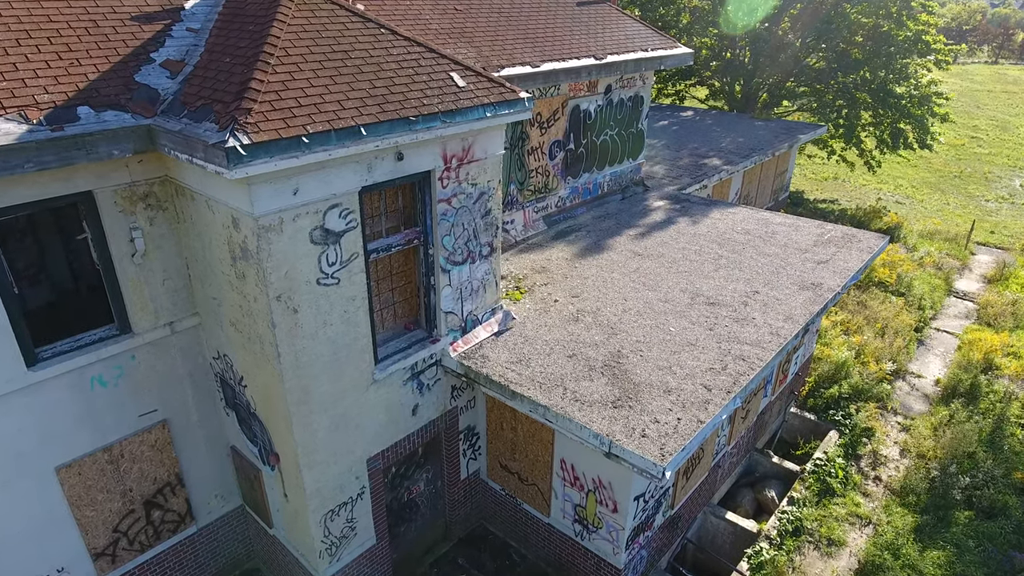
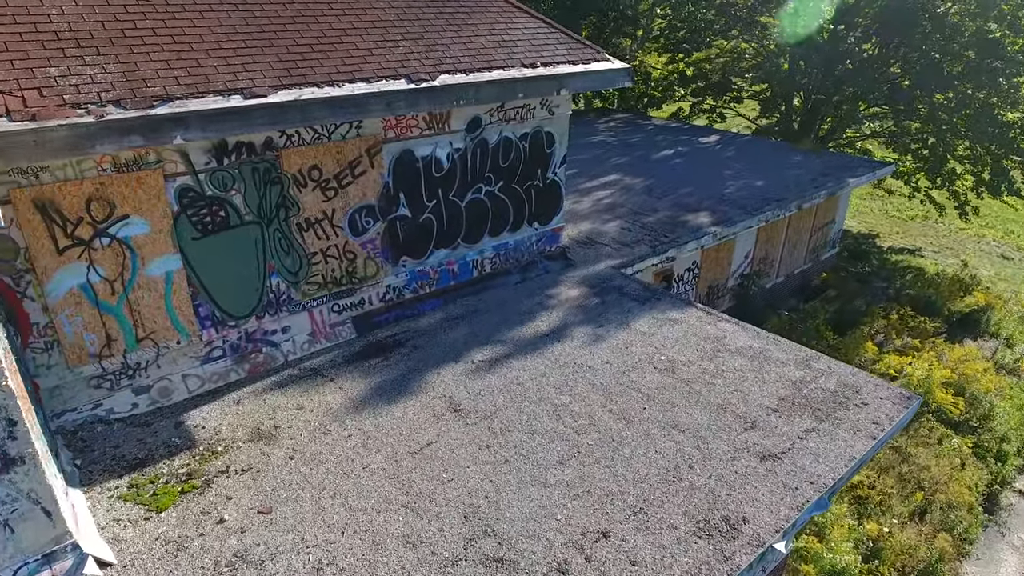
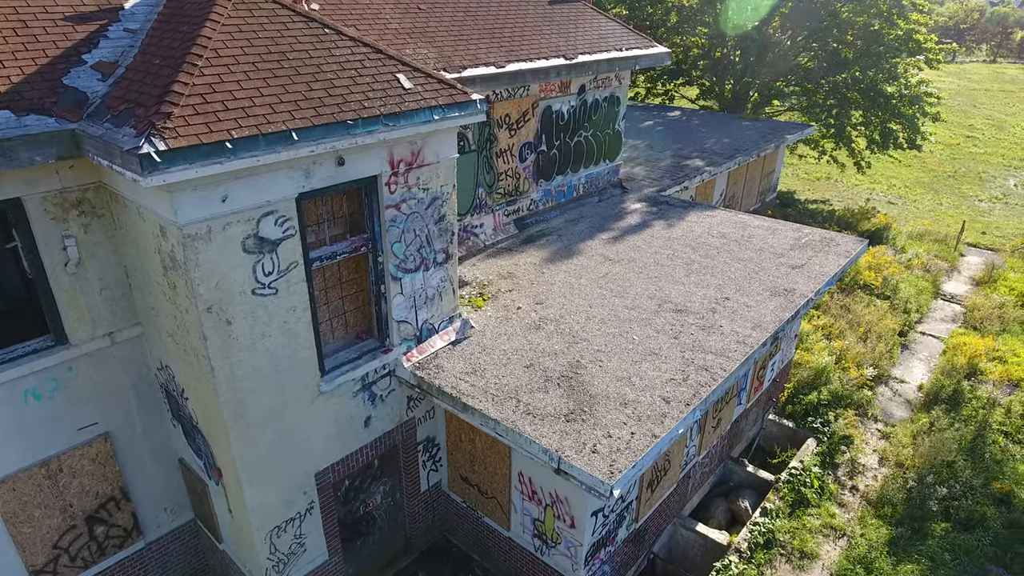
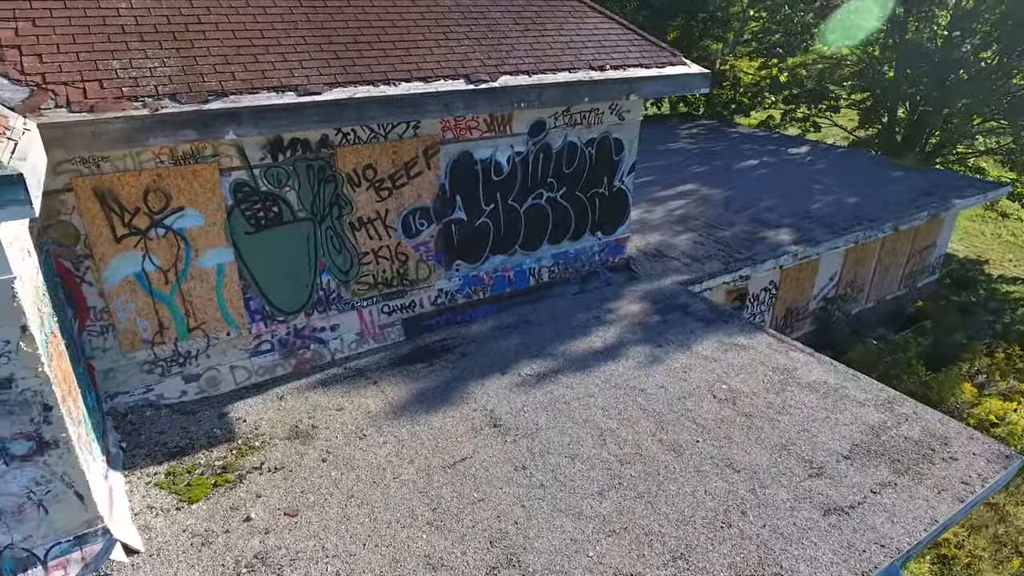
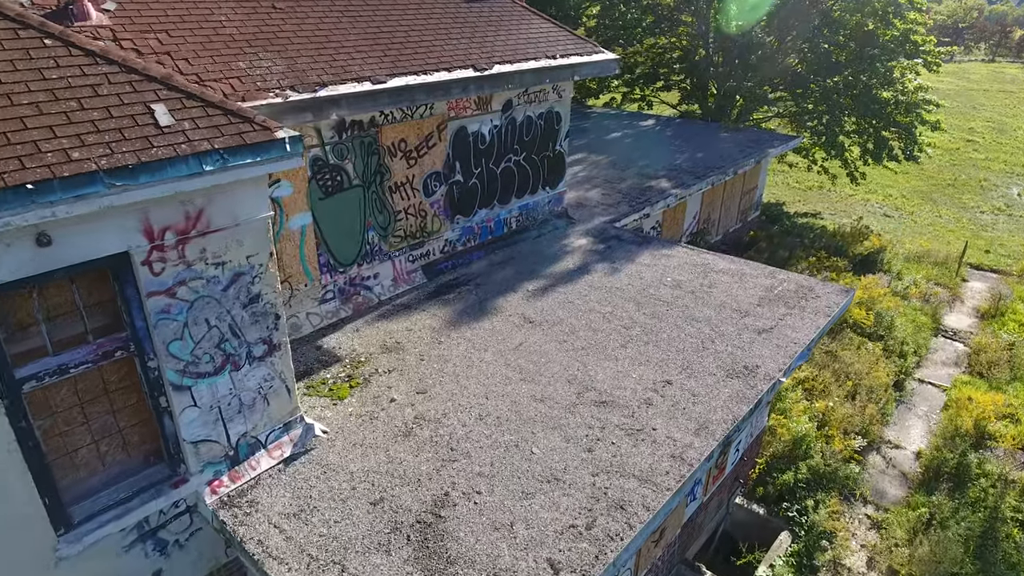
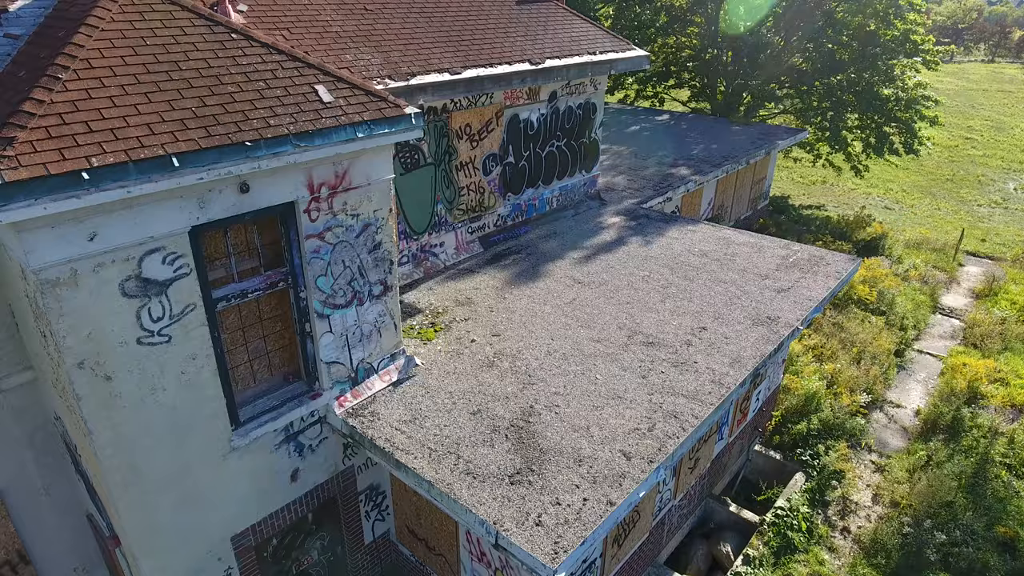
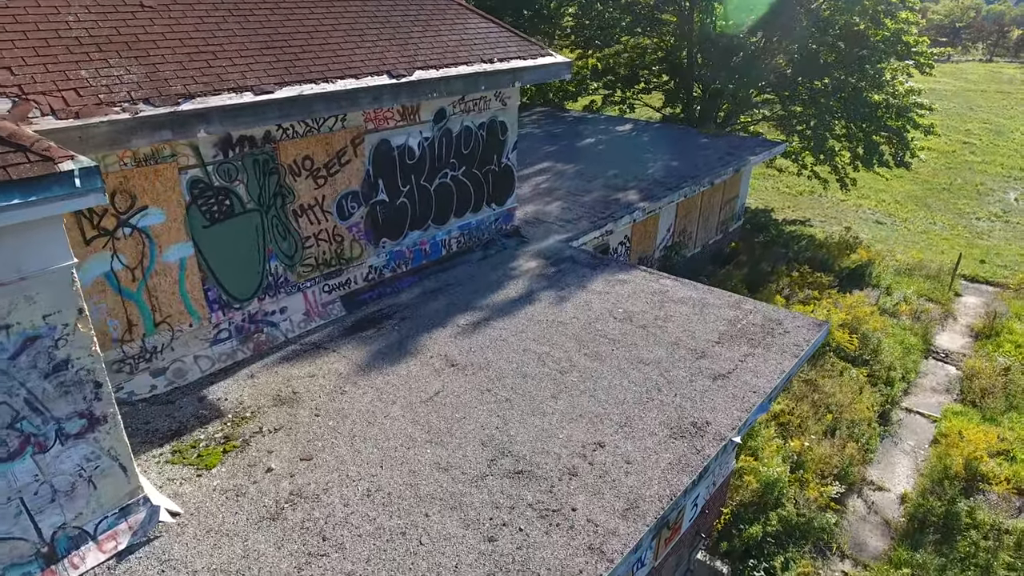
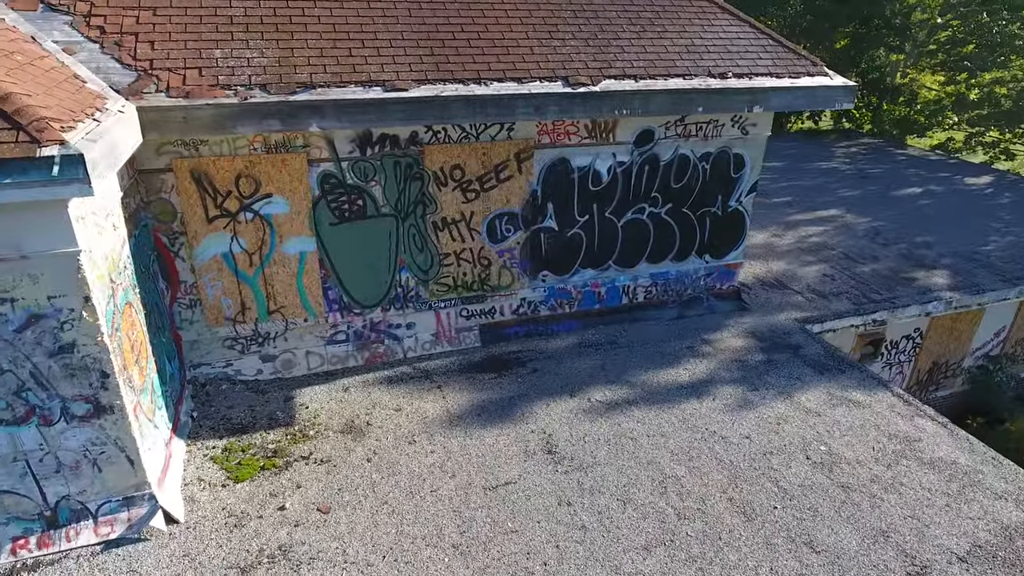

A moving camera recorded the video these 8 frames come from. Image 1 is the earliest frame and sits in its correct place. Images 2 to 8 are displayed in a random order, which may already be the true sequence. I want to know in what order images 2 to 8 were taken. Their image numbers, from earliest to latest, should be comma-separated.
3, 6, 5, 7, 2, 4, 8
